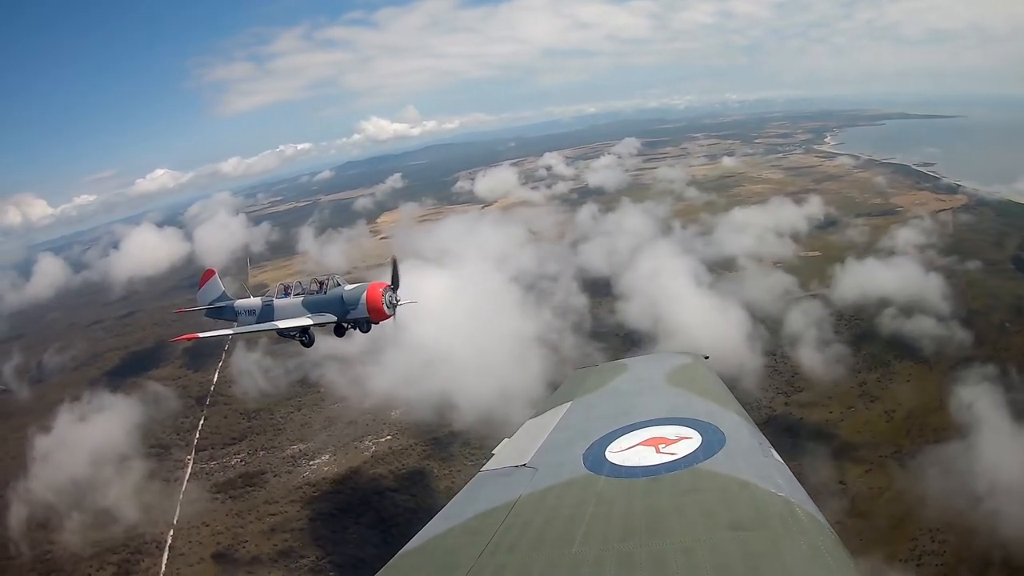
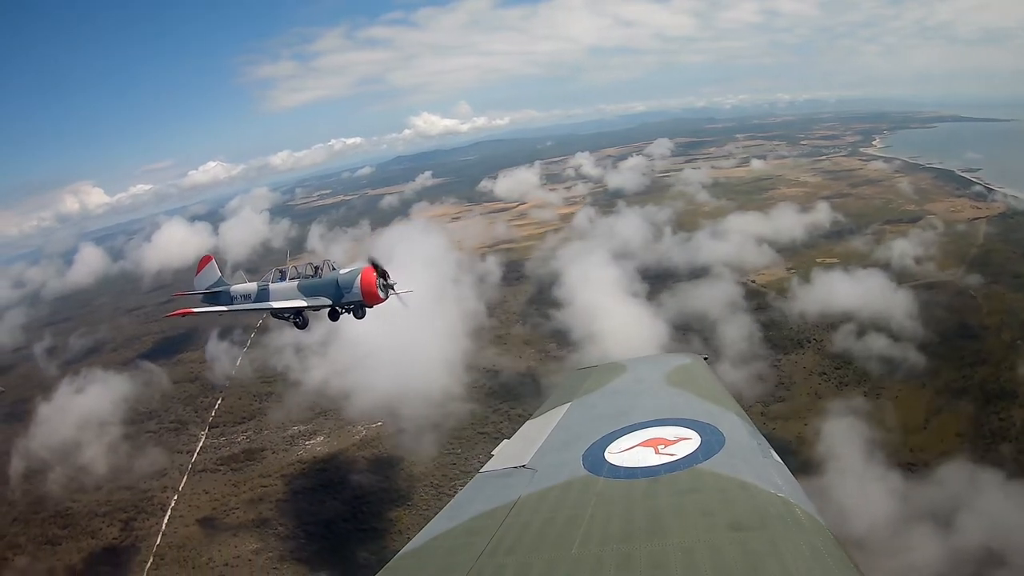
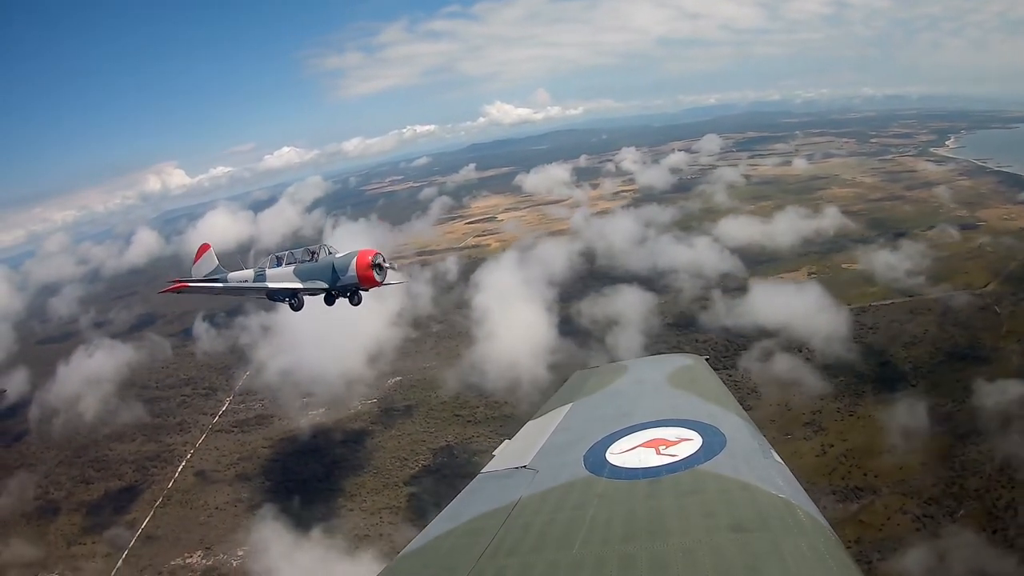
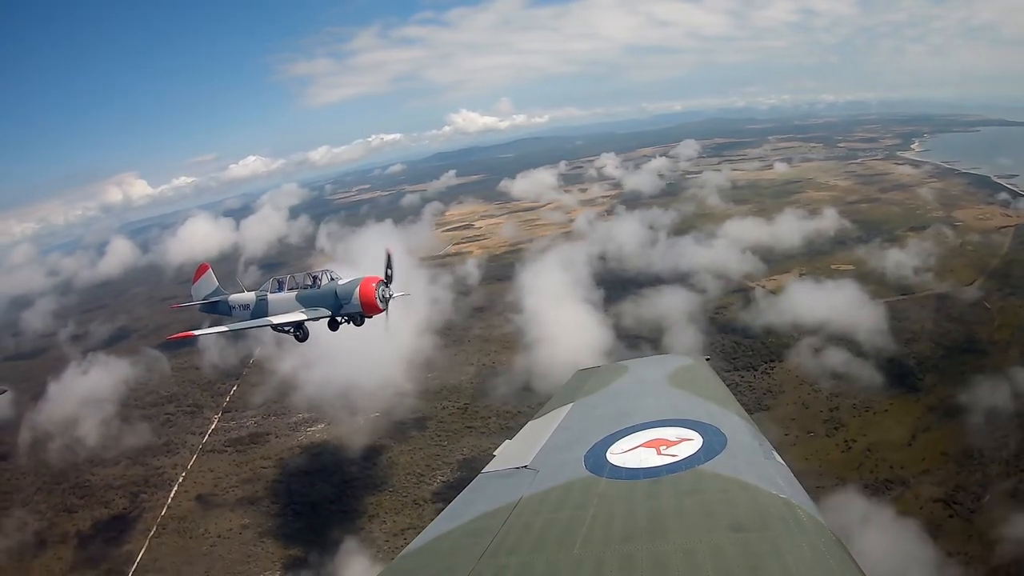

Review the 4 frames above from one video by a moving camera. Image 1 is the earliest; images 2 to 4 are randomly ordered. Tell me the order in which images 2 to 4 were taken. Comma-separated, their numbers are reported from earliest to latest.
2, 4, 3
